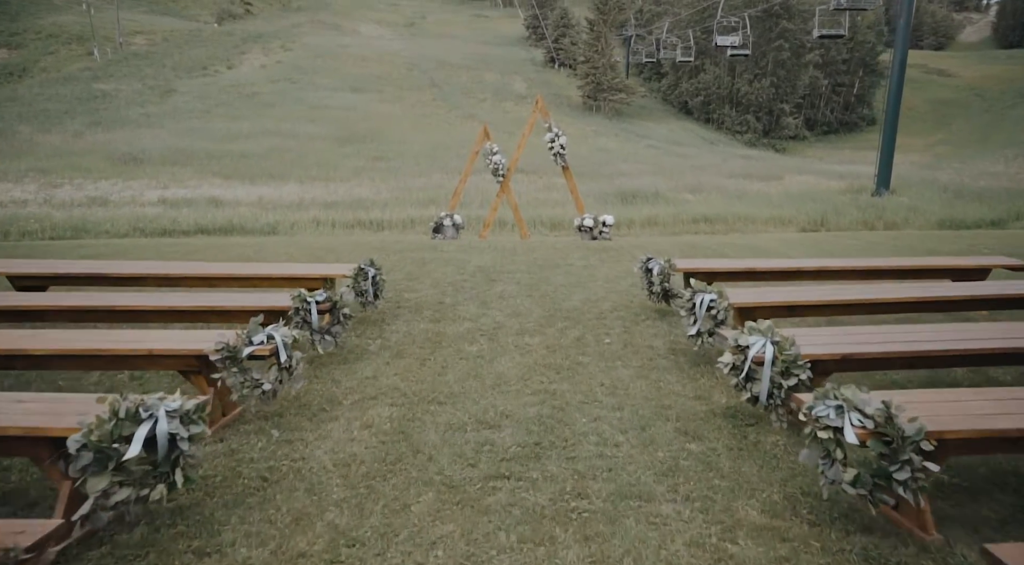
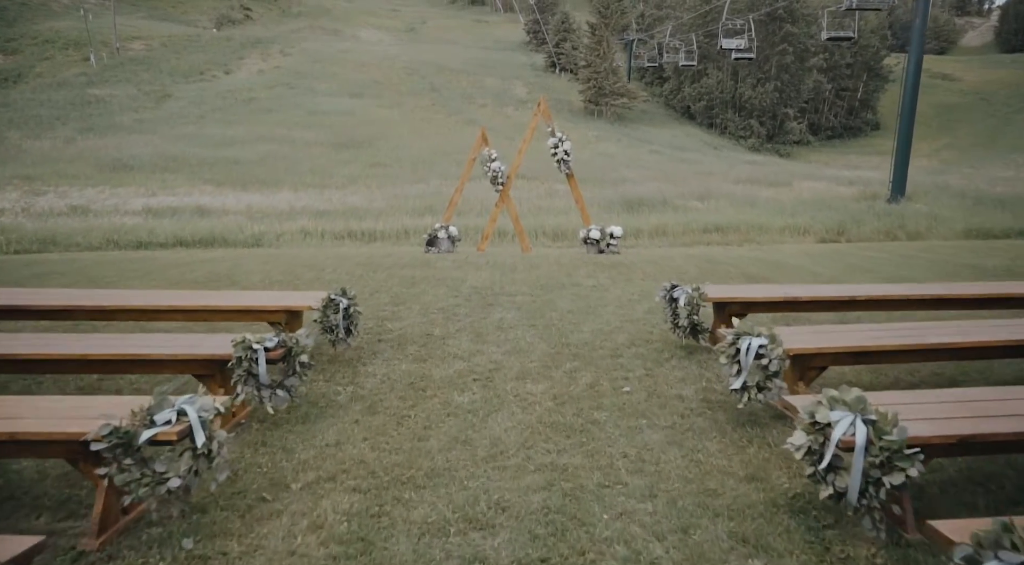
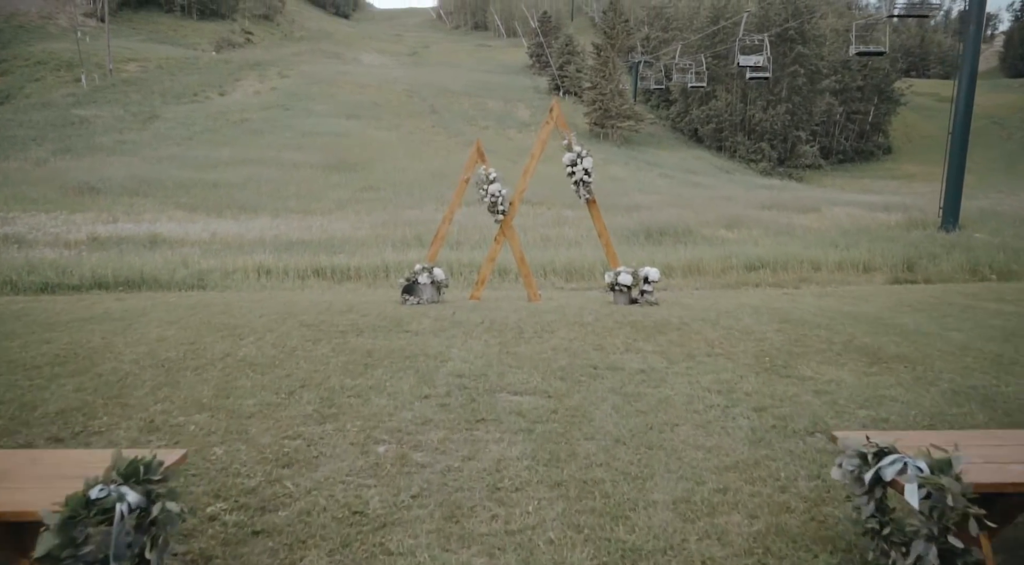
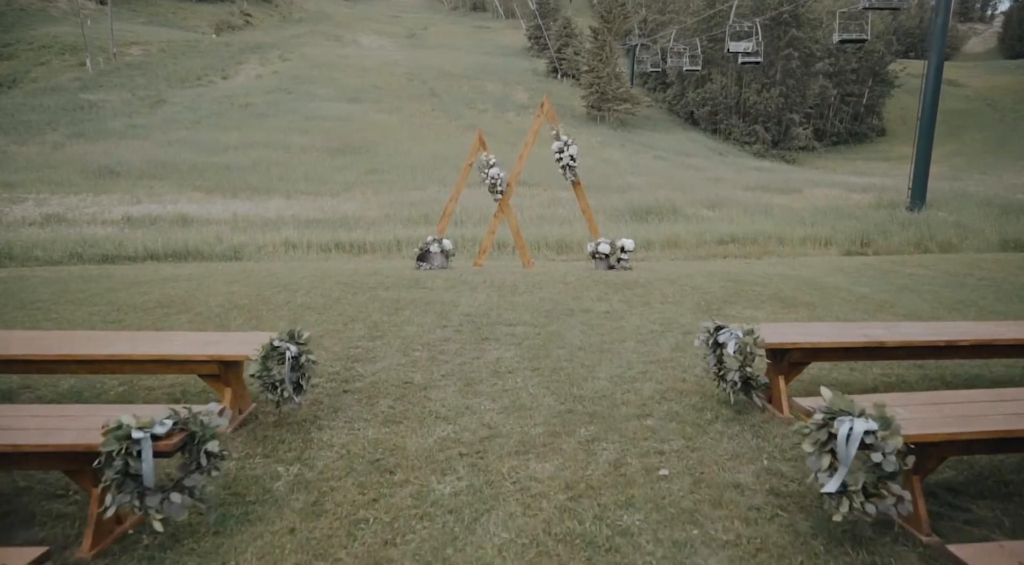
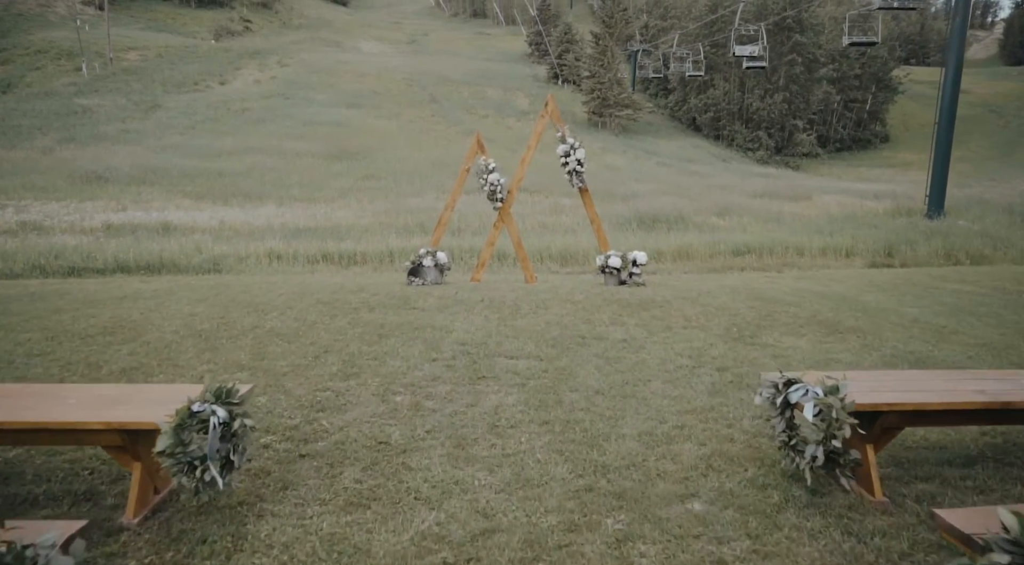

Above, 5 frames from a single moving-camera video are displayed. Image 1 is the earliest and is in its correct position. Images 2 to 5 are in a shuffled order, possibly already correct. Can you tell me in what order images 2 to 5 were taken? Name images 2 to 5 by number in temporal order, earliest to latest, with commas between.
2, 4, 5, 3
